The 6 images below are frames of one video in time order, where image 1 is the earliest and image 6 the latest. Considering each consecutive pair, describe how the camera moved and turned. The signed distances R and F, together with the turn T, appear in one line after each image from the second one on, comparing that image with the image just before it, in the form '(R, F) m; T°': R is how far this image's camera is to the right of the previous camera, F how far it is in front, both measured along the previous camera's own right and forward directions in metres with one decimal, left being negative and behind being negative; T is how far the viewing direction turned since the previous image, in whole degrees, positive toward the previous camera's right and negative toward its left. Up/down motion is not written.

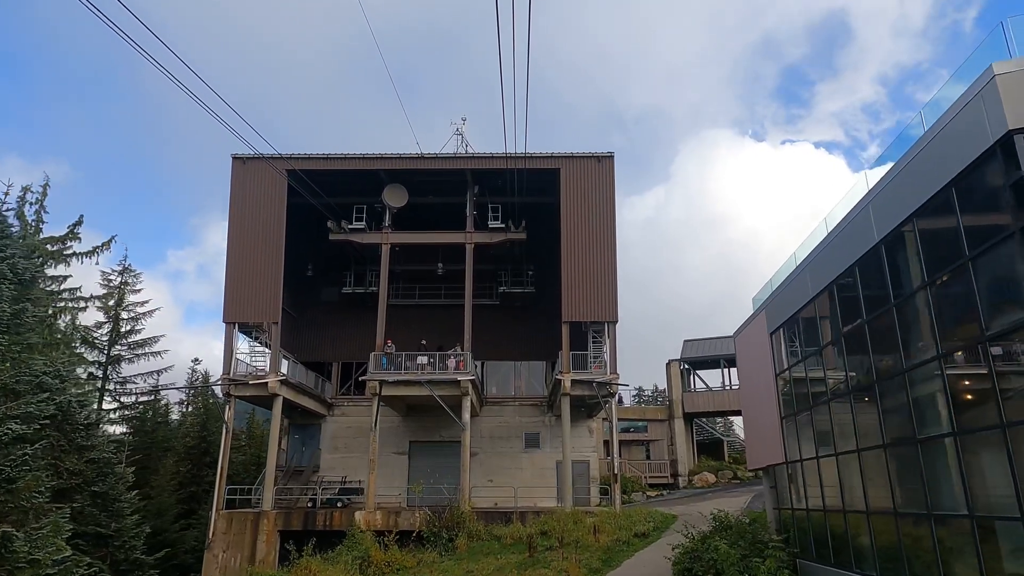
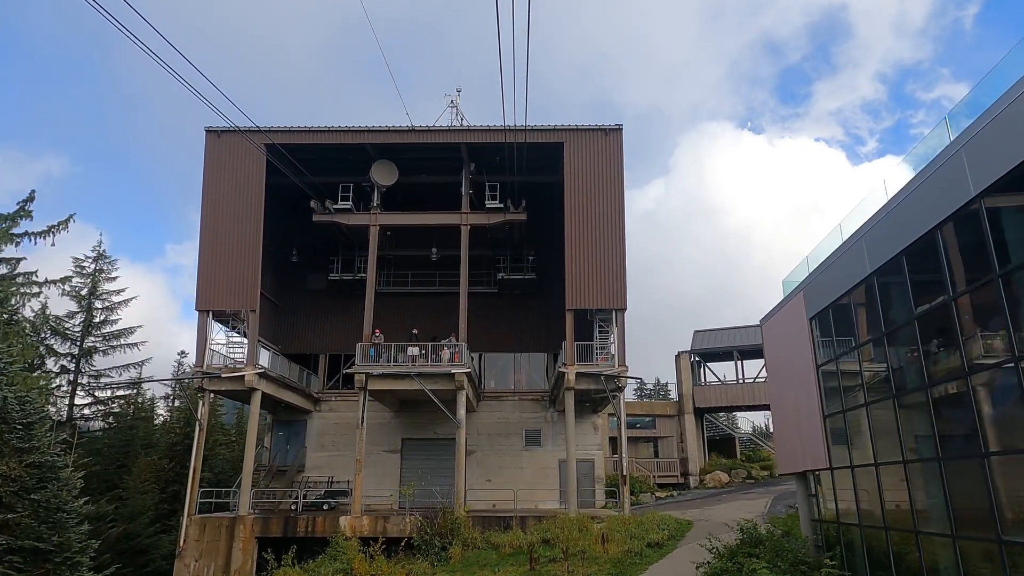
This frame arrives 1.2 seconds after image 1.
(0.0, +2.3) m; 0°
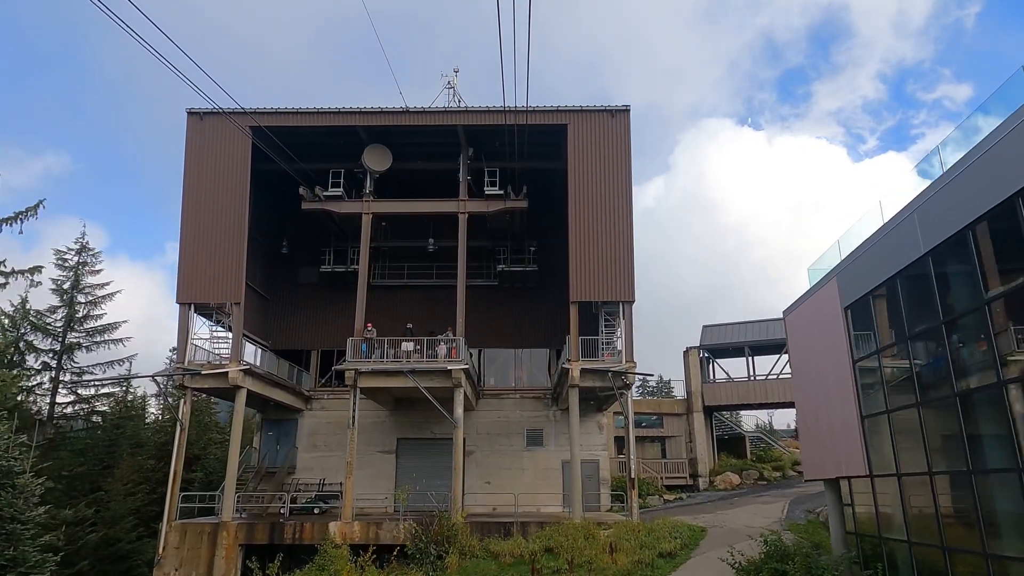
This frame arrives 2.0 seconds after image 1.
(0.0, +1.5) m; 0°
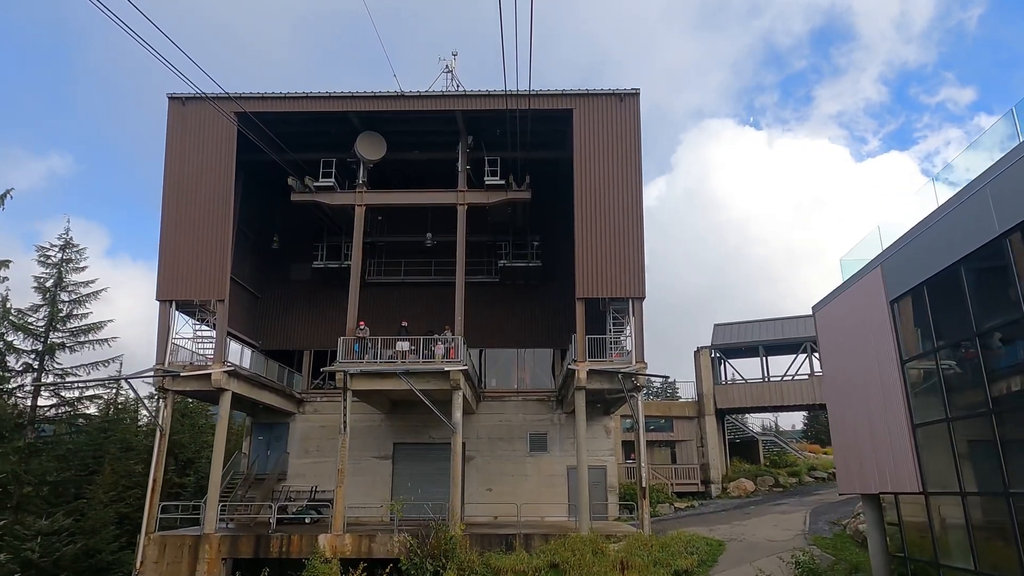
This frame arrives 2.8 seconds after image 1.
(0.0, +1.5) m; 0°
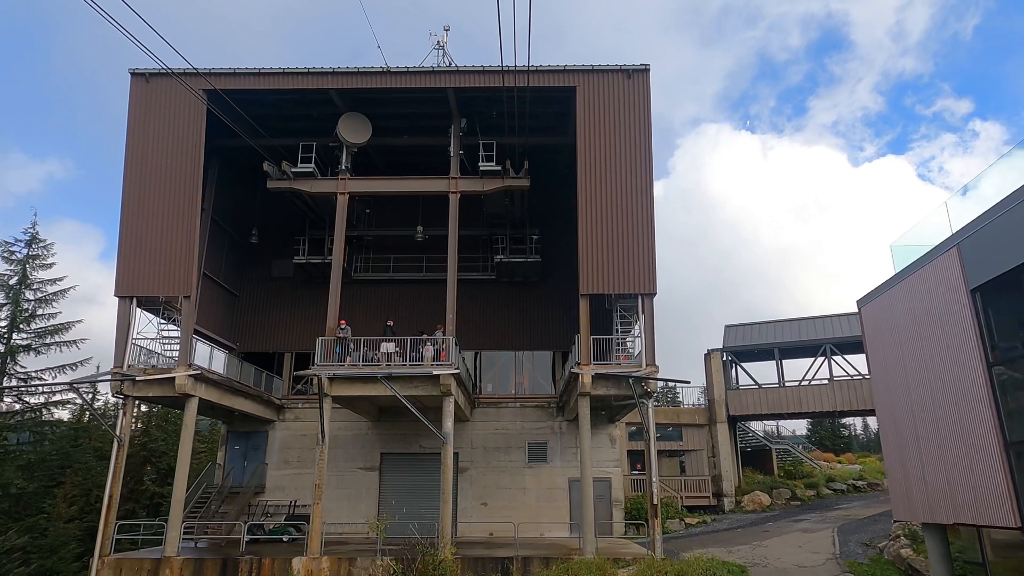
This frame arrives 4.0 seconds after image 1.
(0.0, +2.1) m; 0°
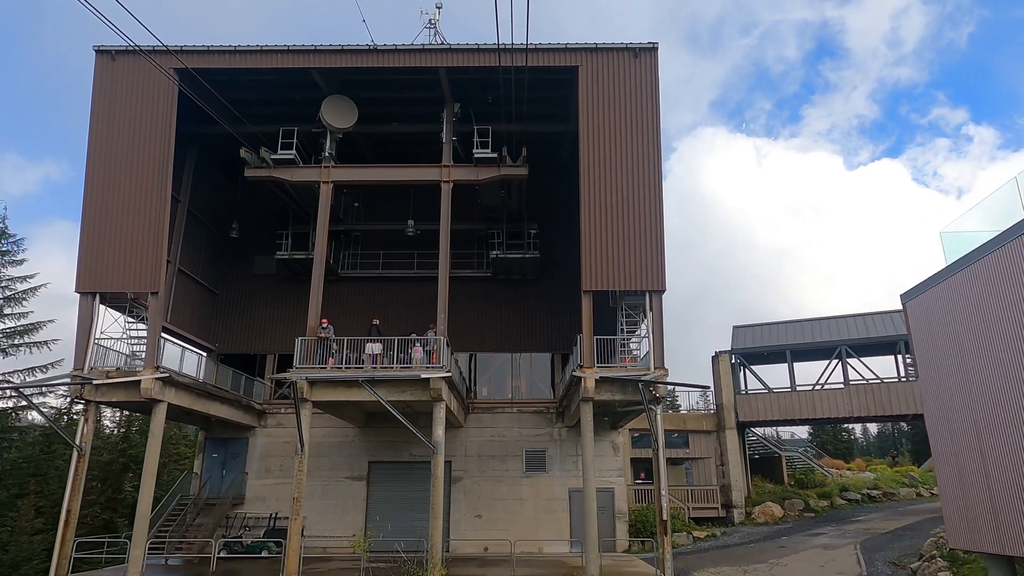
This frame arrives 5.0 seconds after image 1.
(0.0, +1.6) m; 0°
